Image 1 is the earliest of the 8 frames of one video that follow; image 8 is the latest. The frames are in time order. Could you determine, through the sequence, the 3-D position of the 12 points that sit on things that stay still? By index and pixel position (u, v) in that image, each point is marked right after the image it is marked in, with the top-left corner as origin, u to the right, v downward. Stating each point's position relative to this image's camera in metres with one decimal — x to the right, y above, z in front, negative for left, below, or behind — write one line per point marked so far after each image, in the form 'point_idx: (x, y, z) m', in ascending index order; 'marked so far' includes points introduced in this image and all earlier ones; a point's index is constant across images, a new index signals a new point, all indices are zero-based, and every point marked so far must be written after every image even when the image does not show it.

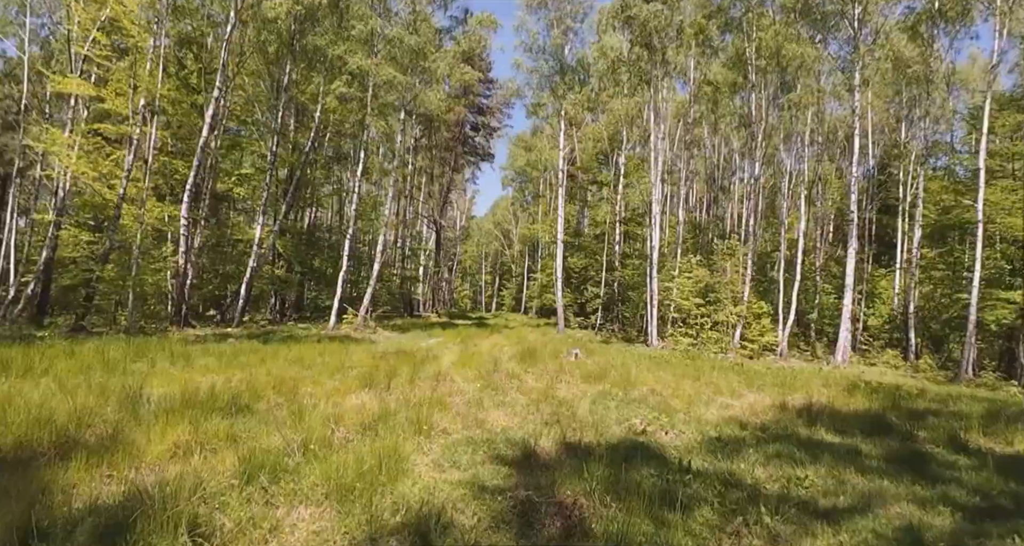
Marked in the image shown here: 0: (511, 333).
0: (0.0, -2.2, +18.8) m
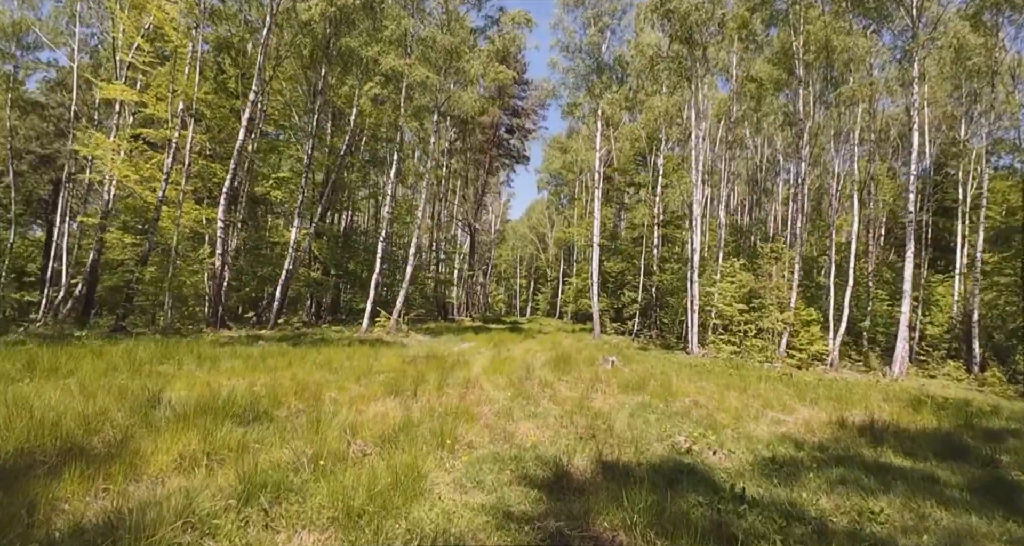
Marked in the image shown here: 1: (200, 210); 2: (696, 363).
0: (+1.2, -2.3, +18.3) m
1: (-9.5, +1.9, +15.4) m
2: (+4.6, -2.3, +12.7) m
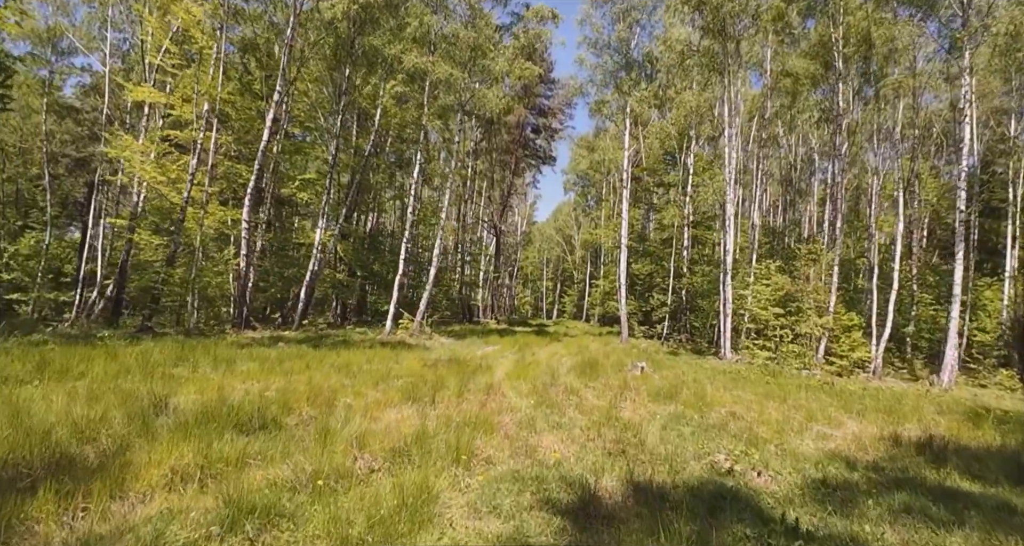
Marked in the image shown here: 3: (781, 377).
0: (+2.1, -2.4, +17.9) m
1: (-8.8, +1.9, +15.5) m
2: (+5.1, -2.3, +12.1) m
3: (+5.9, -2.3, +11.3) m
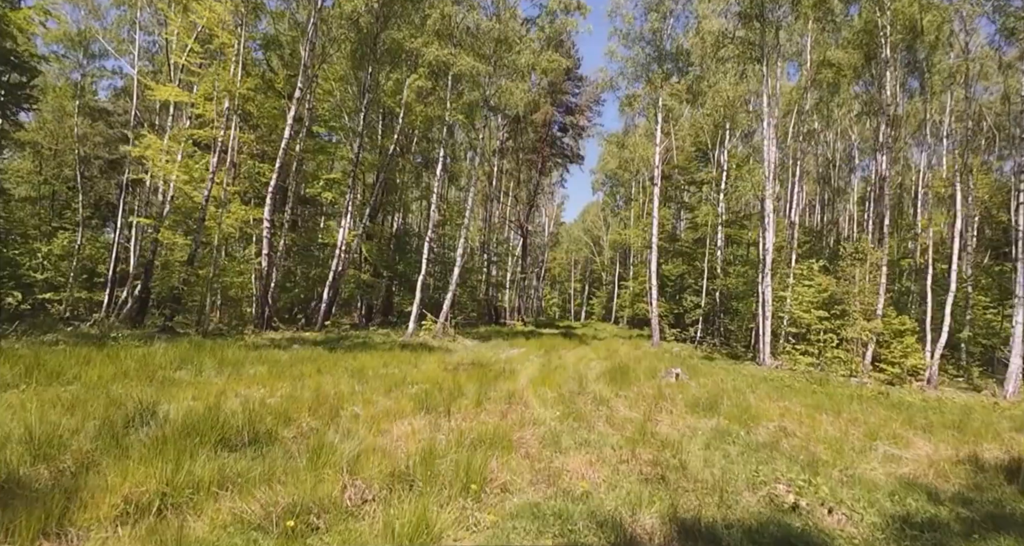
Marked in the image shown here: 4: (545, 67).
0: (+2.9, -2.4, +17.1) m
1: (-8.0, +1.9, +15.3) m
2: (+5.7, -2.3, +11.2) m
3: (+6.4, -2.3, +10.3) m
4: (+1.2, +7.3, +18.1) m
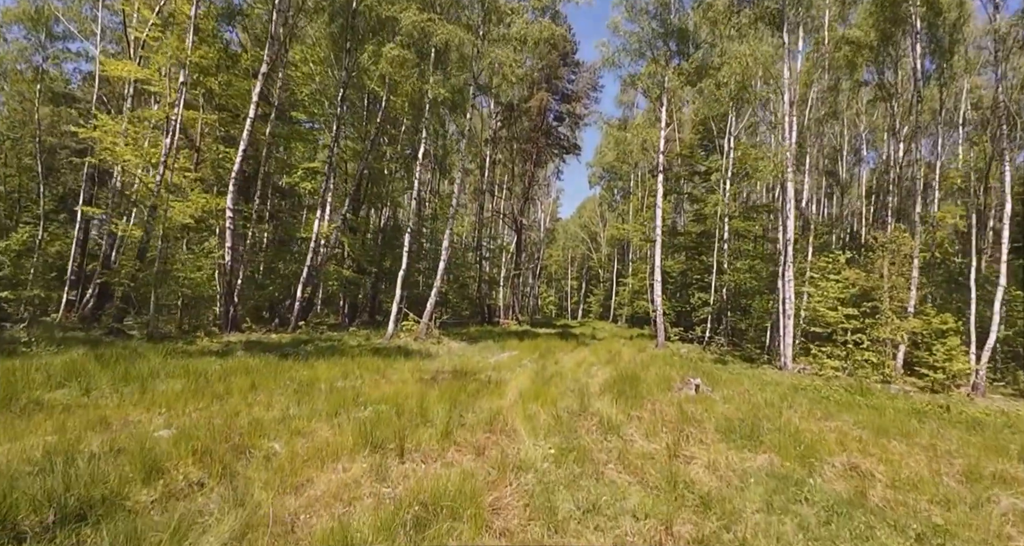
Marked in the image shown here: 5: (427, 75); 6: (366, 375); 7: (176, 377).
0: (+2.7, -2.3, +15.6) m
1: (-8.3, +2.0, +13.7) m
2: (+5.5, -2.1, +9.7) m
3: (+6.2, -2.1, +8.9) m
4: (+0.9, +7.5, +16.6) m
5: (-2.7, +6.1, +15.8) m
6: (-2.2, -1.5, +7.6) m
7: (-3.9, -1.2, +5.9) m
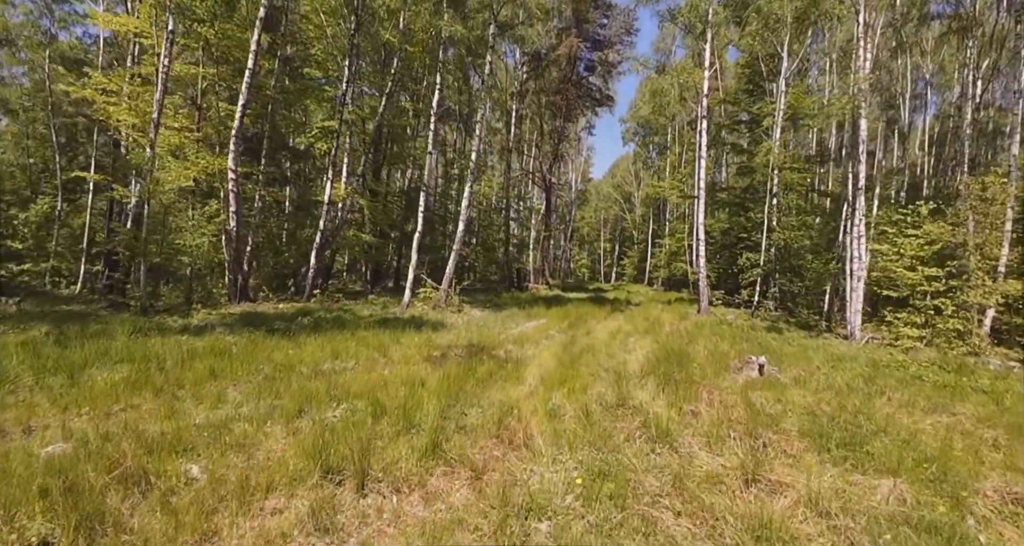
0: (+3.4, -1.1, +14.2) m
1: (-7.7, +2.8, +12.7) m
2: (+5.9, -1.4, +8.1) m
3: (+6.6, -1.5, +7.2) m
4: (+1.6, +8.6, +14.6) m
5: (-2.0, +7.1, +14.1) m
6: (-1.9, -1.0, +6.4) m
7: (-3.7, -0.9, +4.9) m
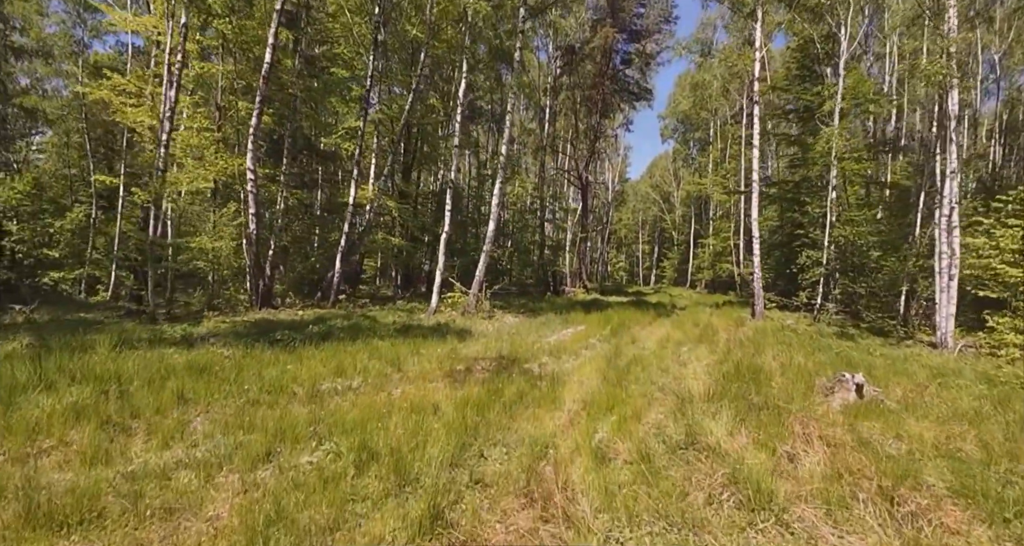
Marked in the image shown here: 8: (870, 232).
0: (+4.3, -1.2, +12.9) m
1: (-6.9, +2.7, +12.2) m
2: (+6.3, -1.4, +6.7) m
3: (+7.0, -1.4, +5.7) m
4: (+2.4, +8.6, +13.5) m
5: (-1.2, +7.1, +13.2) m
6: (-1.6, -1.0, +5.5) m
7: (-3.5, -0.9, +4.1) m
8: (+10.5, +1.2, +14.9) m
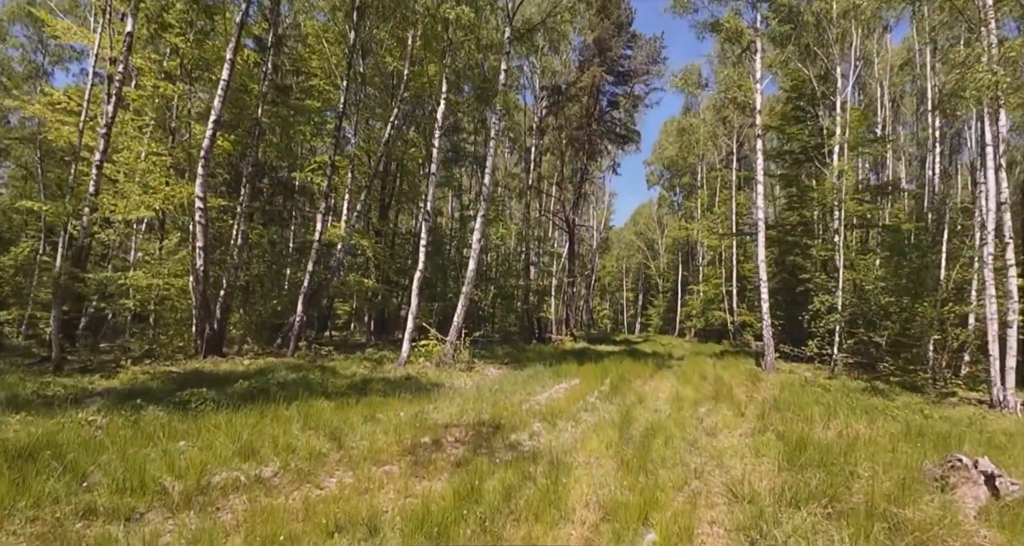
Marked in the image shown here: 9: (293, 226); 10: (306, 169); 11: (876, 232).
0: (+4.0, -2.2, +11.4) m
1: (-7.2, +1.8, +10.8) m
2: (+6.2, -1.8, +5.3) m
3: (+6.8, -1.8, +4.4) m
4: (+2.1, +7.4, +12.9) m
5: (-1.5, +6.0, +12.4) m
6: (-1.7, -1.3, +3.9) m
7: (-3.6, -1.0, +2.5) m
8: (+10.1, -0.1, +13.9) m
9: (-7.6, +1.7, +17.8) m
10: (-6.4, +3.2, +15.7) m
11: (+12.5, +1.5, +17.5) m
